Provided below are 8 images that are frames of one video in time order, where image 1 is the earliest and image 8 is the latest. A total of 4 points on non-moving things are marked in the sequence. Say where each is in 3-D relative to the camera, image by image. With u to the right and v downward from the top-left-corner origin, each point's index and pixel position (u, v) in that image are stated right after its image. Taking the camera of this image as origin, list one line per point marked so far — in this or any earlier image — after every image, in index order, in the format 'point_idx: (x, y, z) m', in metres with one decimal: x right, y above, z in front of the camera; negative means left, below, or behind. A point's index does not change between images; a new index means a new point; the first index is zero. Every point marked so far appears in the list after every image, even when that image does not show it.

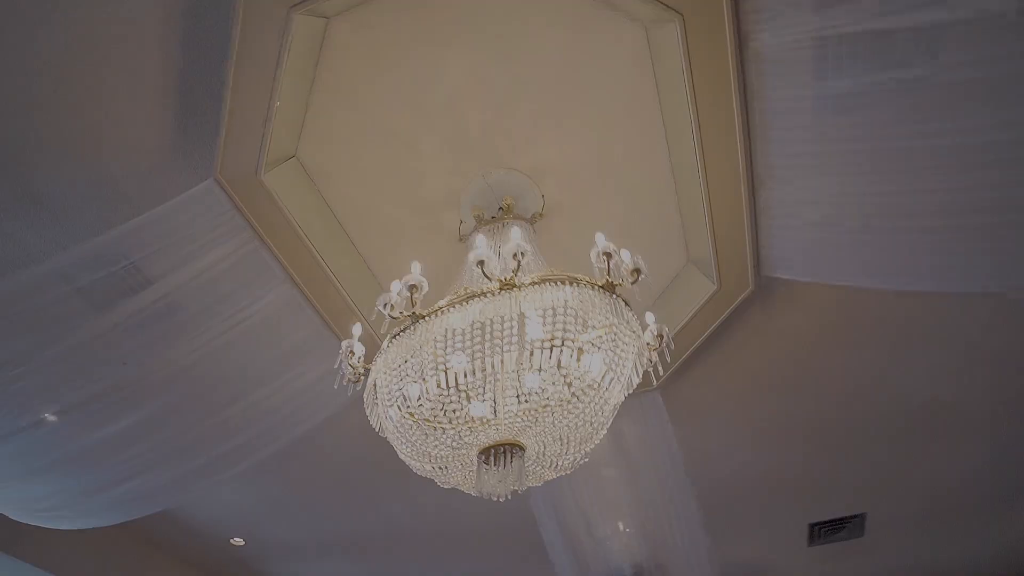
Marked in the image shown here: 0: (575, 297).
0: (+0.2, 0.0, +1.4) m
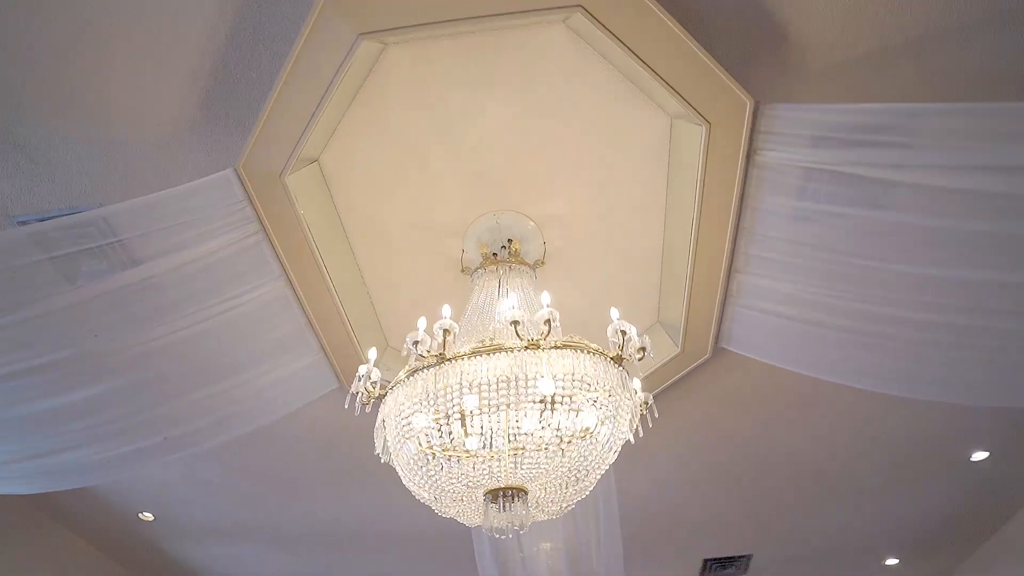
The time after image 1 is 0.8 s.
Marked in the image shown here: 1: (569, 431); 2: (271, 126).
0: (+0.3, -0.2, +1.6) m
1: (+0.2, -0.4, +1.5) m
2: (-0.9, +0.6, +1.9) m
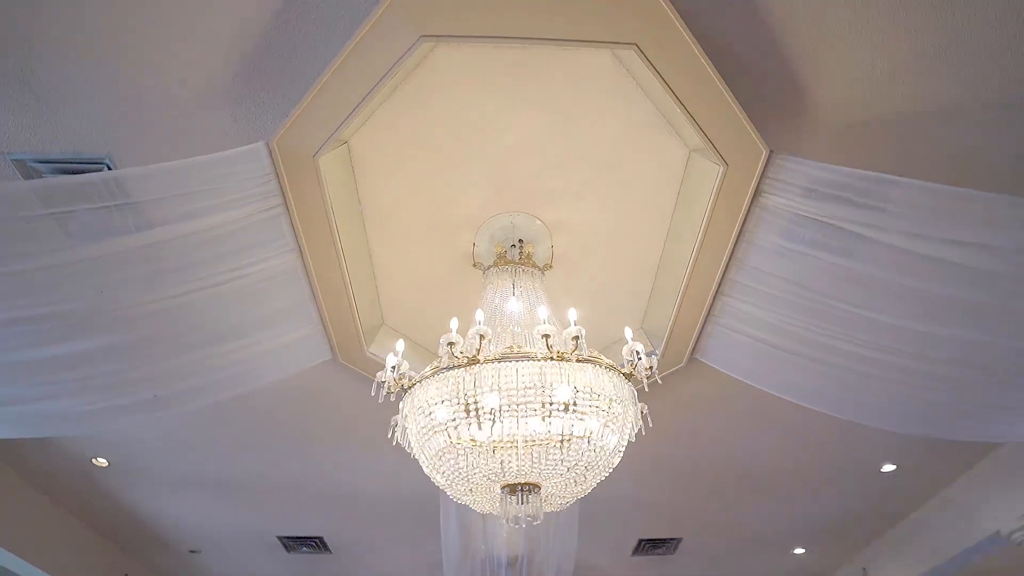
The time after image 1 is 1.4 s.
0: (+0.3, -0.3, +1.7) m
1: (+0.2, -0.5, +1.7) m
2: (-0.8, +0.7, +1.9) m
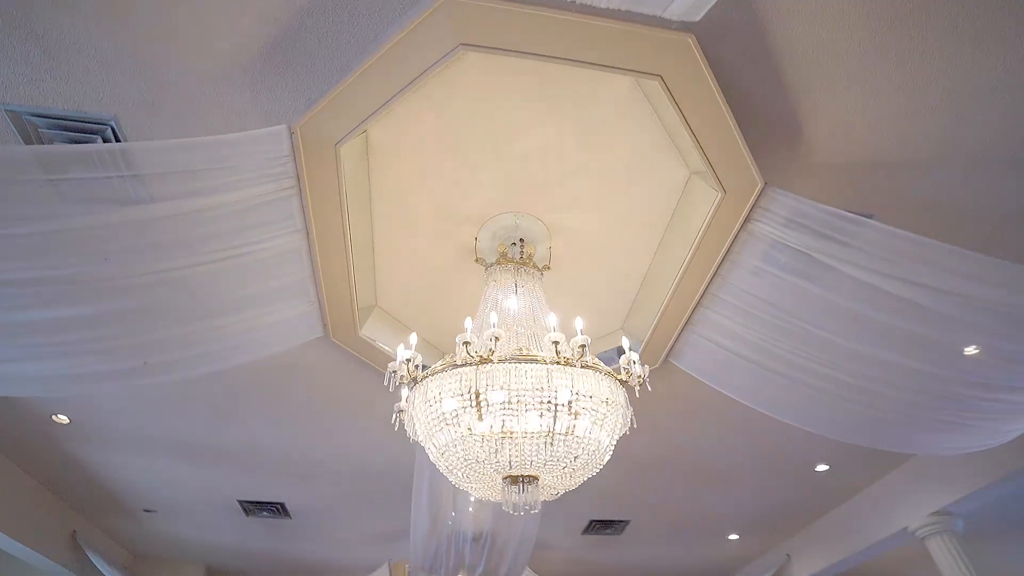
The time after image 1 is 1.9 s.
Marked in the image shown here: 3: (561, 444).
0: (+0.3, -0.4, +1.9) m
1: (+0.3, -0.5, +1.8) m
2: (-0.7, +0.7, +1.9) m
3: (+0.2, -0.6, +1.8) m
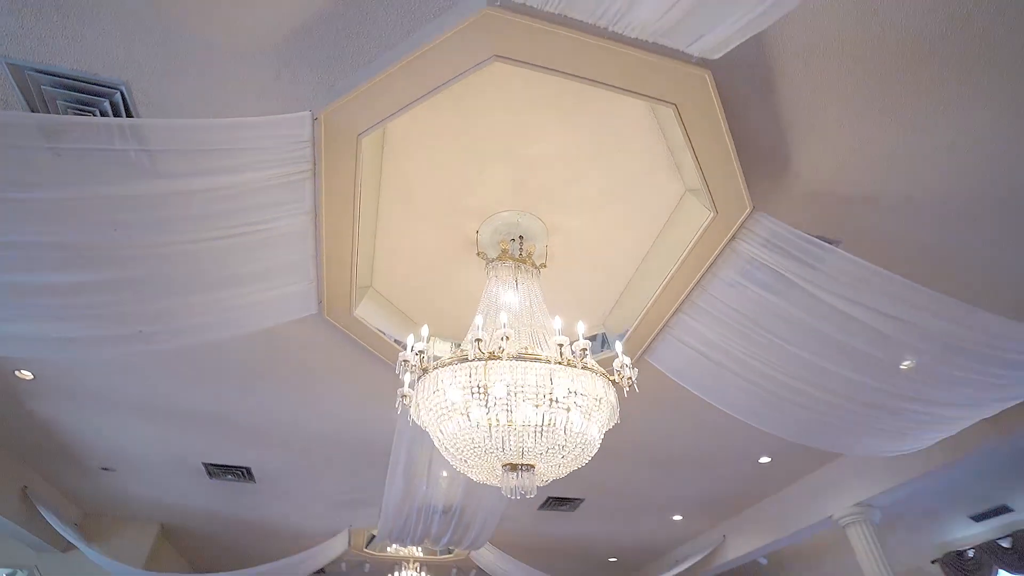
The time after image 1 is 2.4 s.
0: (+0.3, -0.4, +2.1) m
1: (+0.2, -0.6, +2.0) m
2: (-0.6, +0.8, +2.0) m
3: (+0.2, -0.6, +2.0) m
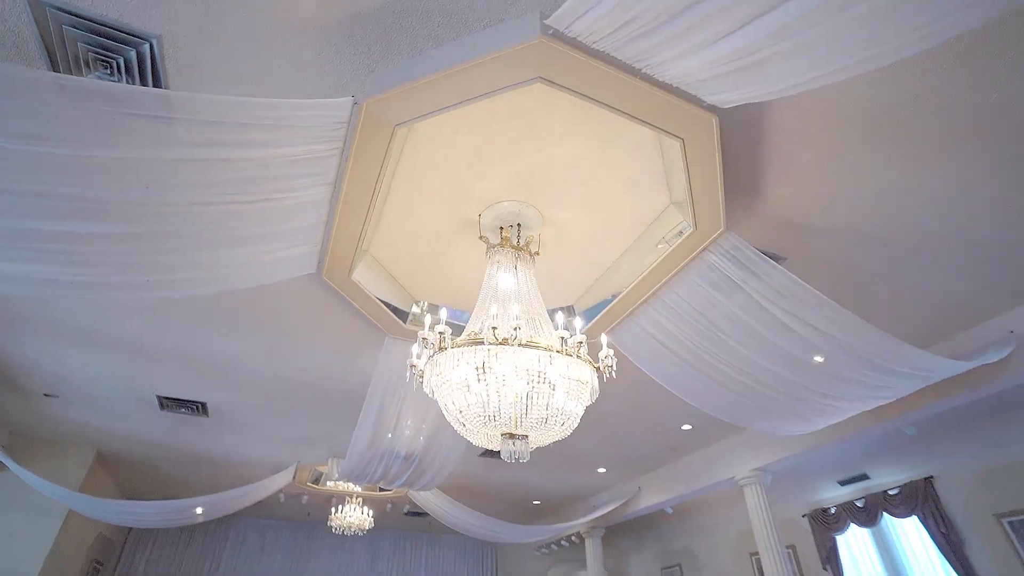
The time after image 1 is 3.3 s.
0: (+0.3, -0.4, +2.4) m
1: (+0.2, -0.6, +2.4) m
2: (-0.4, +0.8, +2.1) m
3: (+0.2, -0.6, +2.4) m
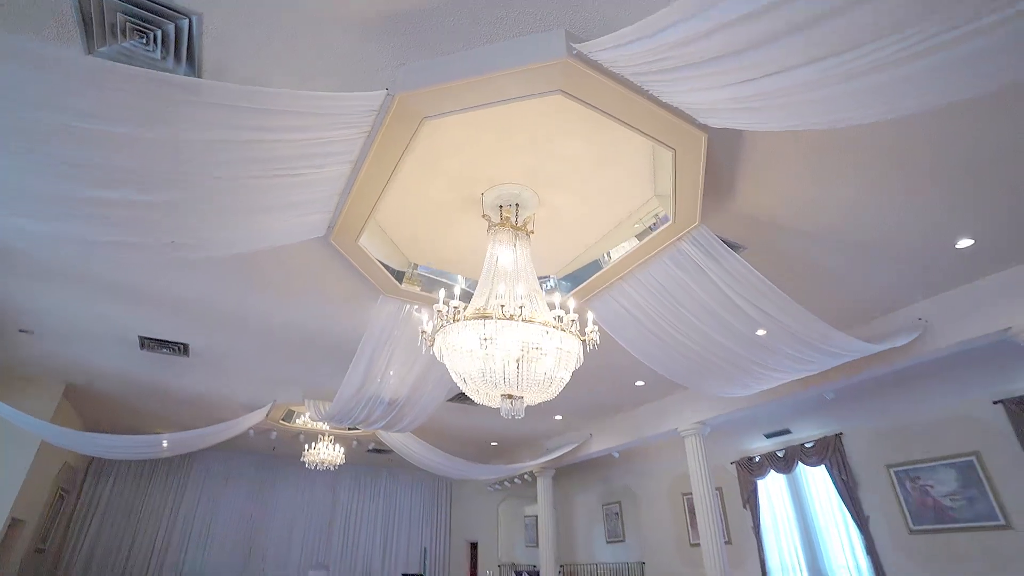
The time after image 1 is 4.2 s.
0: (+0.3, -0.3, +2.8) m
1: (+0.2, -0.5, +2.8) m
2: (-0.3, +0.9, +2.3) m
3: (+0.2, -0.5, +2.8) m
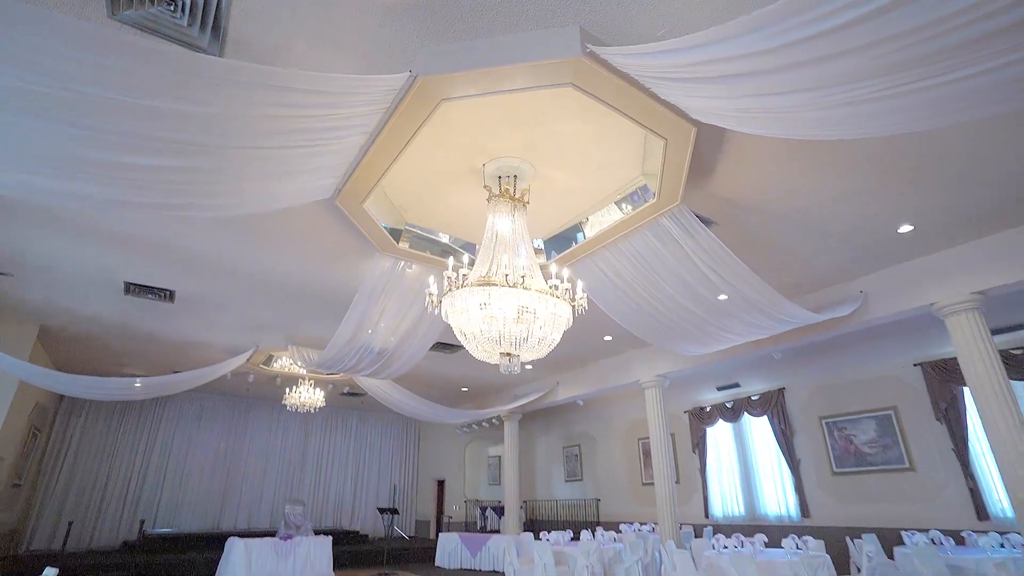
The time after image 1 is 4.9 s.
0: (+0.3, -0.1, +3.1) m
1: (+0.2, -0.3, +3.1) m
2: (-0.2, +1.1, +2.5) m
3: (+0.1, -0.3, +3.1) m
